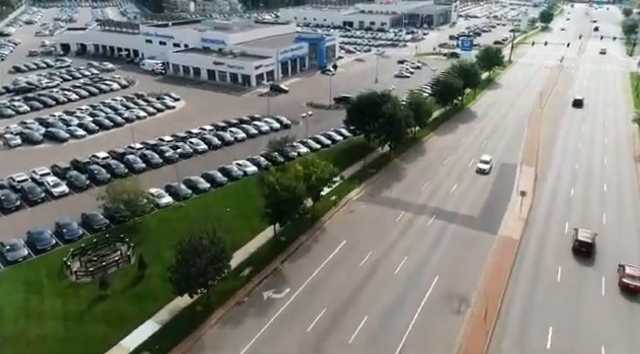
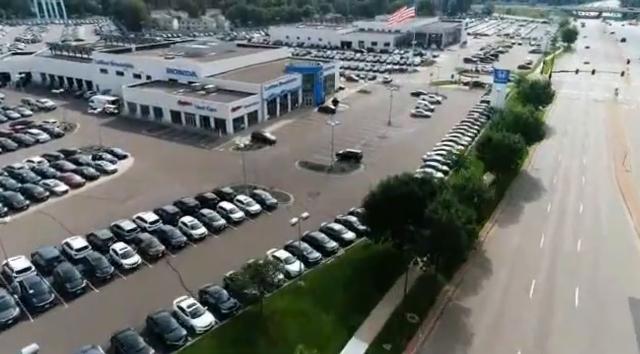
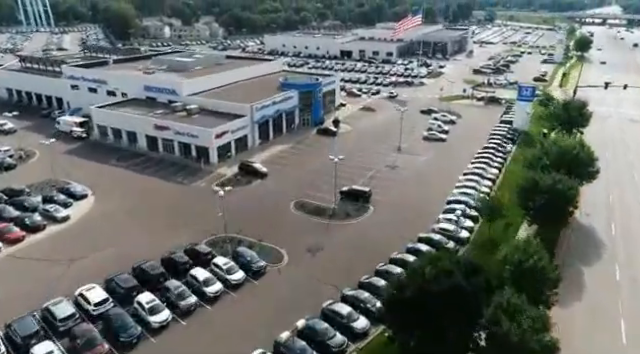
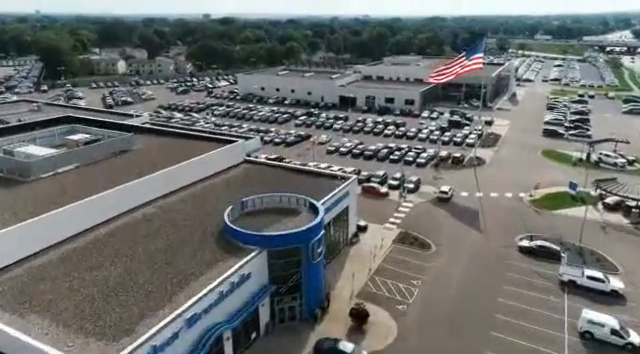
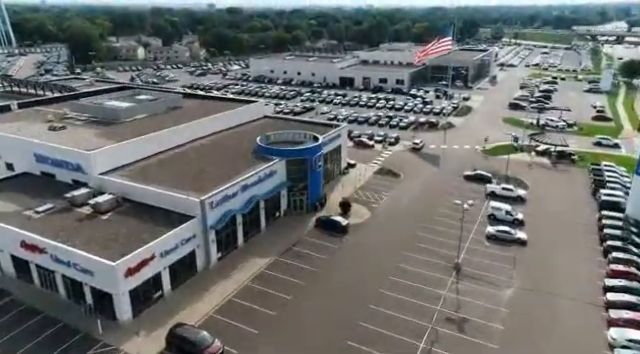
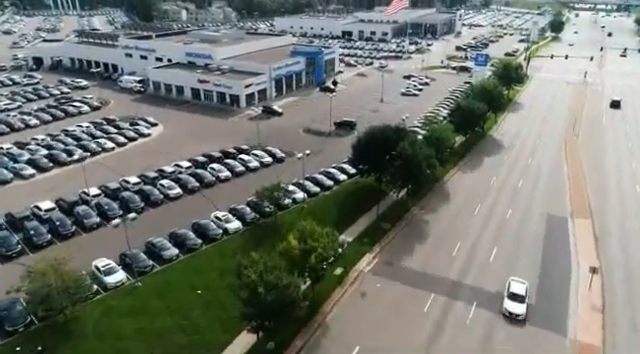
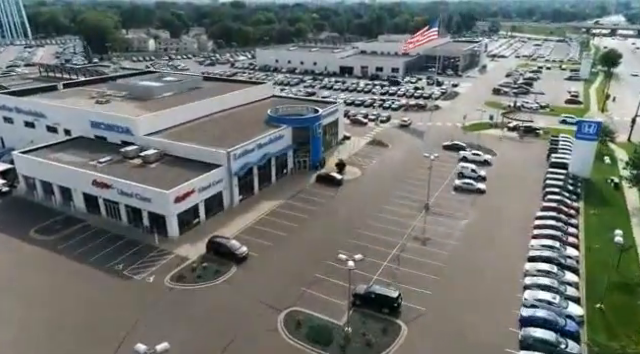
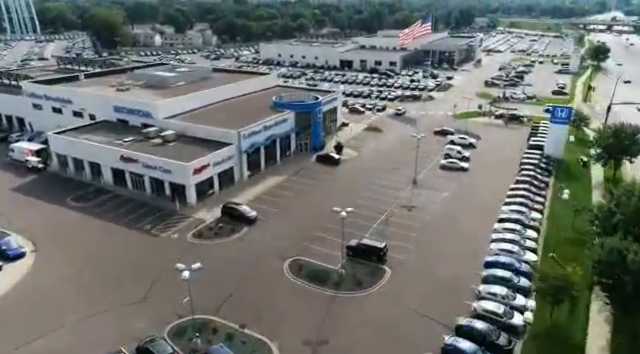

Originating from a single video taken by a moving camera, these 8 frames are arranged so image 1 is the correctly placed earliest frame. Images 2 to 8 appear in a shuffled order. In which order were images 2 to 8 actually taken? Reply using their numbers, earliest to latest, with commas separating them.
6, 2, 3, 8, 7, 5, 4
